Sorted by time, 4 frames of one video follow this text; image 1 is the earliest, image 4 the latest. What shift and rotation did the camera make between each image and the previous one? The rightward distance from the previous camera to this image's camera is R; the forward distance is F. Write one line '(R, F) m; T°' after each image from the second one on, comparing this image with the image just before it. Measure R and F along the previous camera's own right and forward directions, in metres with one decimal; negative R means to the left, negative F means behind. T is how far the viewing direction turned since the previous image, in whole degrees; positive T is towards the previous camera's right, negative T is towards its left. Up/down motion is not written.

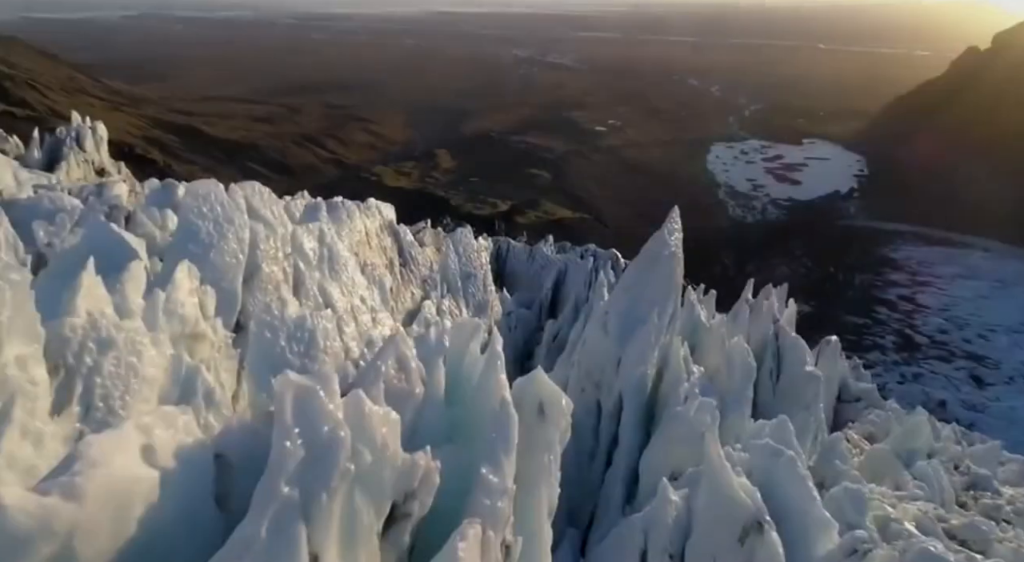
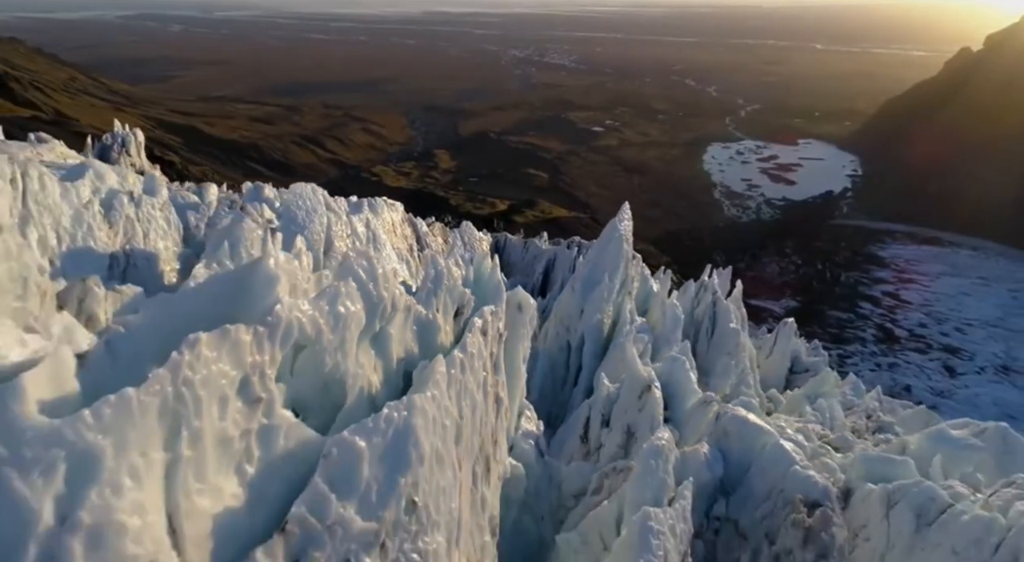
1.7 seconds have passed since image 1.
(+0.1, -3.1) m; 0°
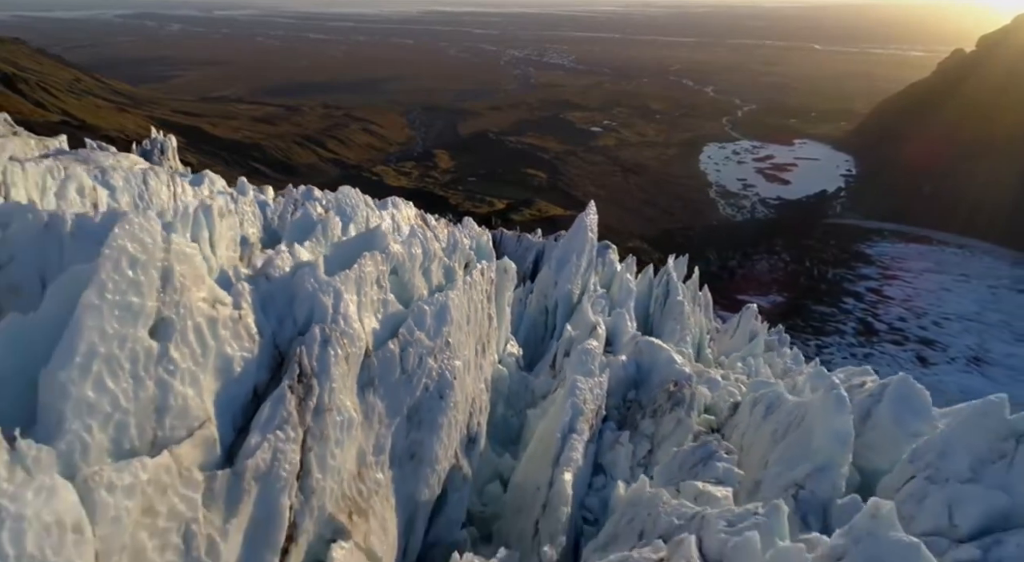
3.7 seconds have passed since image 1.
(+0.1, -3.4) m; 0°
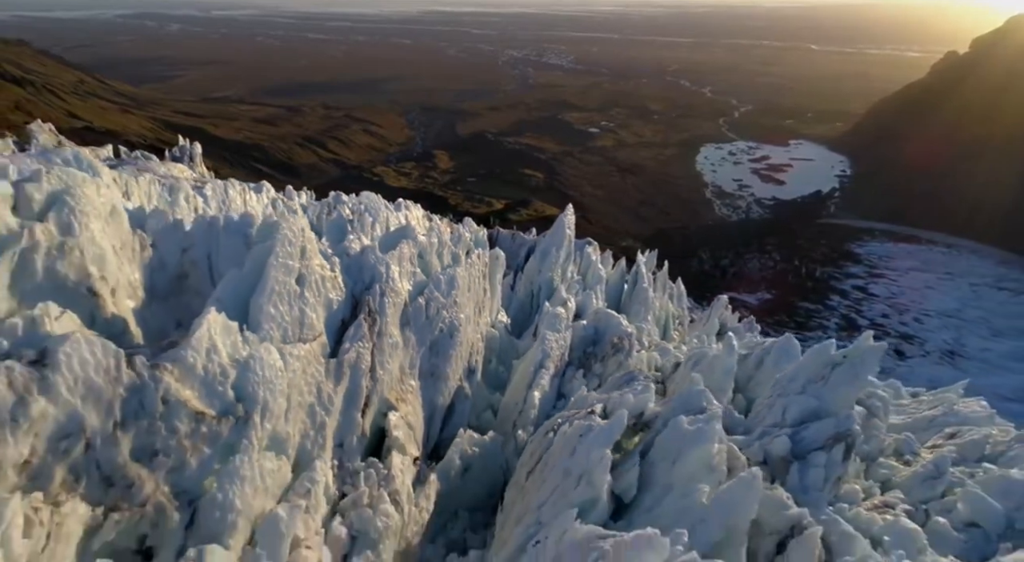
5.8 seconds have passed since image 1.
(+0.2, -3.2) m; 0°
